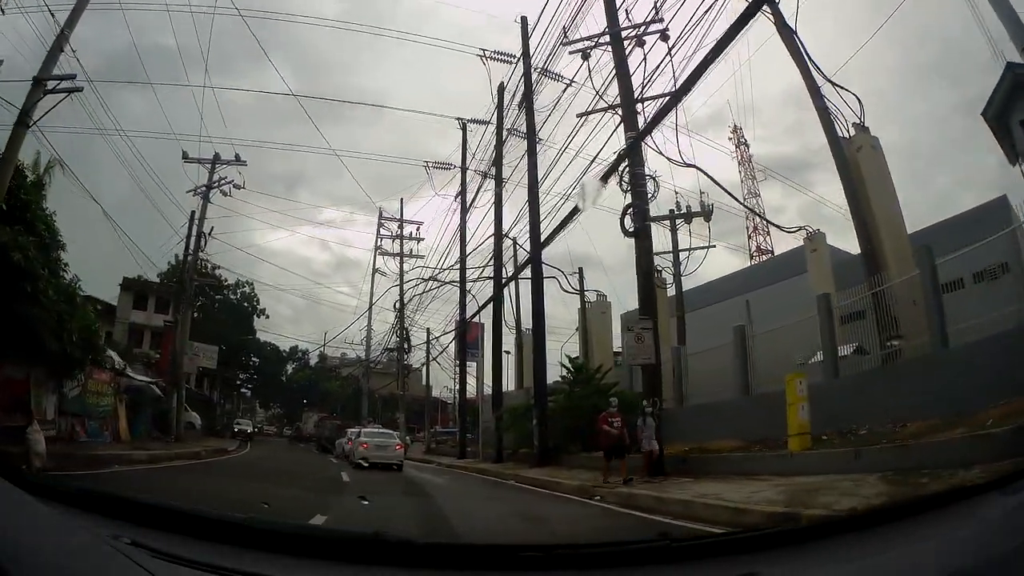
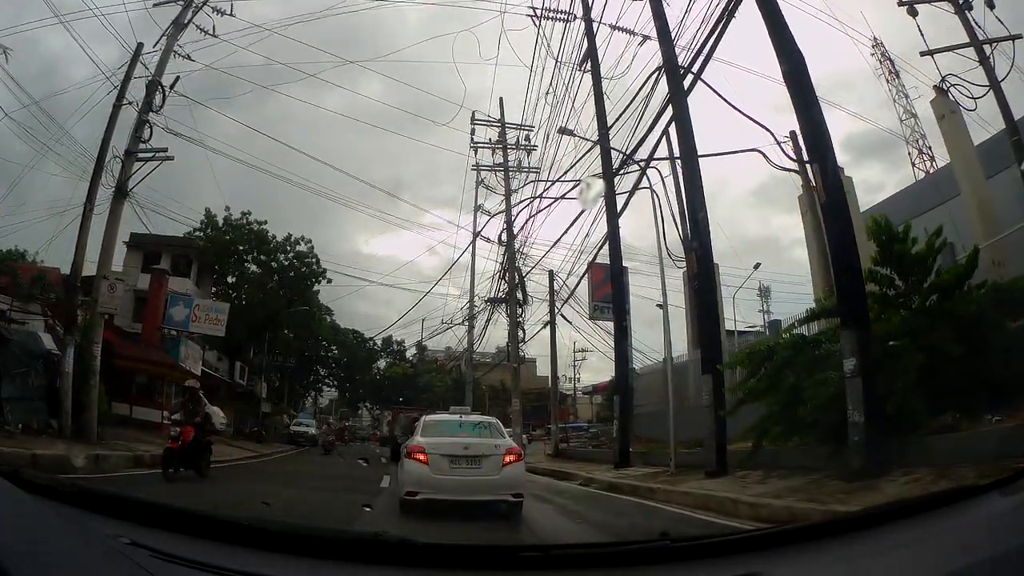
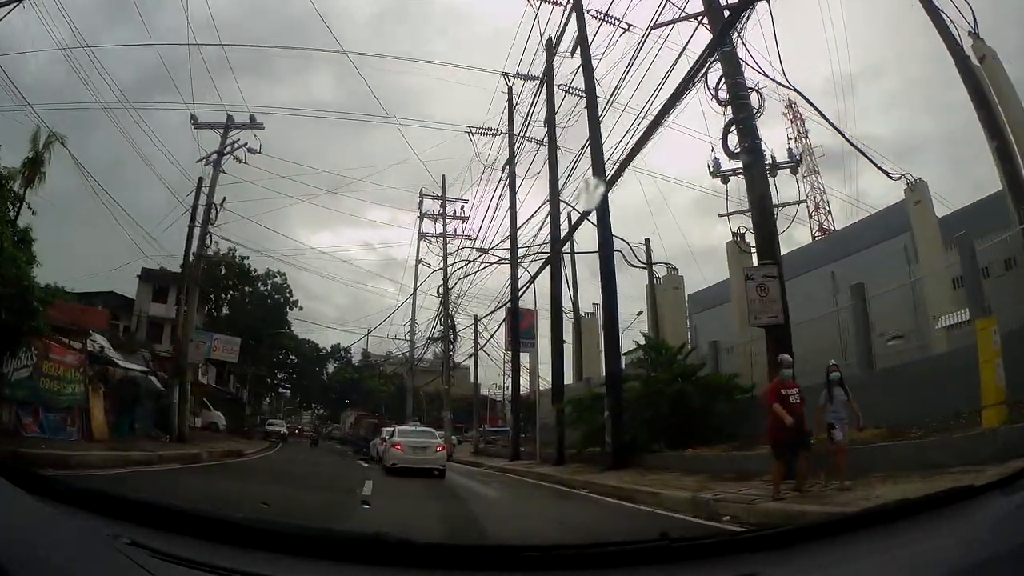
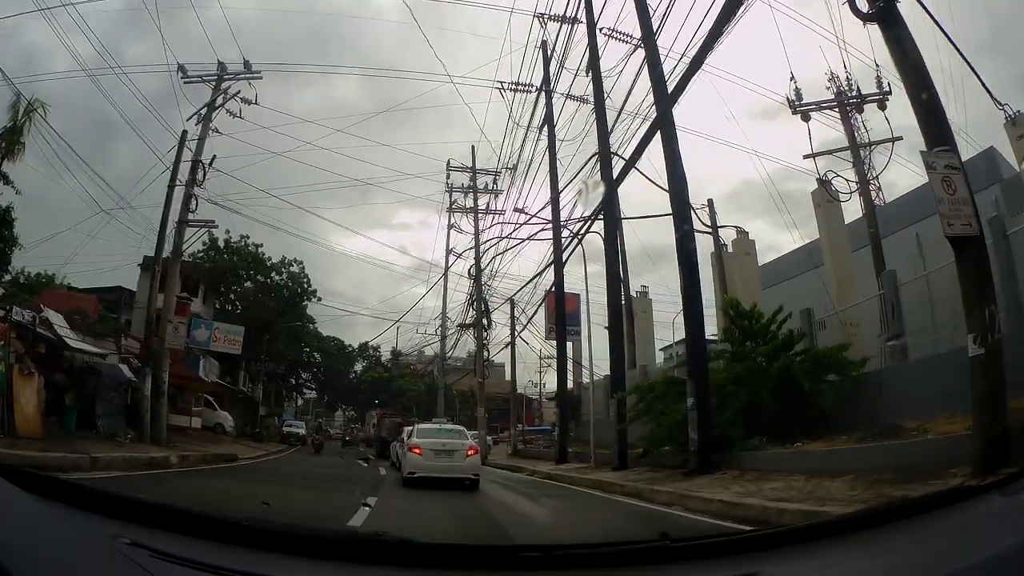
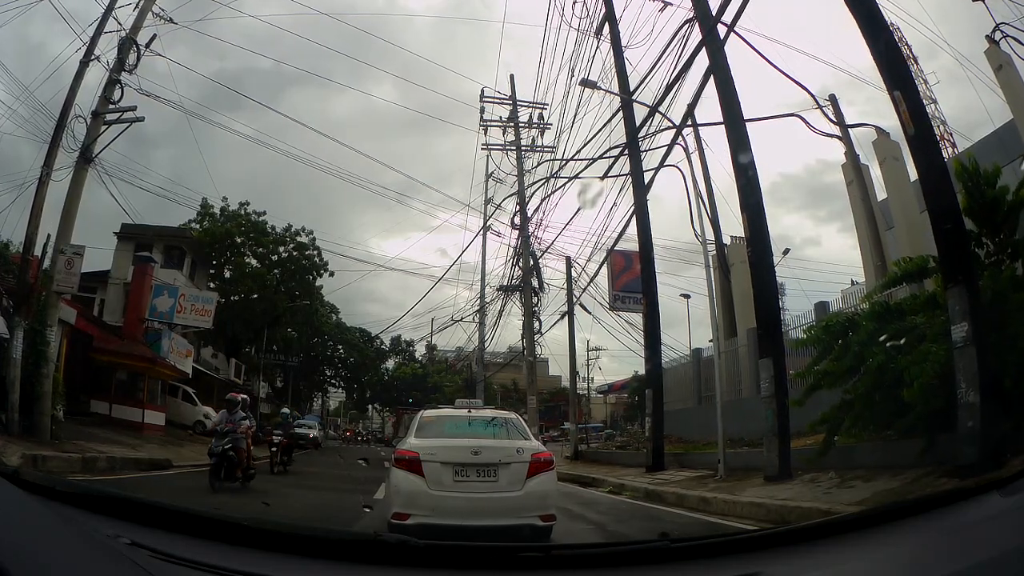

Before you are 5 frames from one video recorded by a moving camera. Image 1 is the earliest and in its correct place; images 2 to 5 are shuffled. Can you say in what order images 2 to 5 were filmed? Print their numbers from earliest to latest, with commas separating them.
3, 4, 2, 5
